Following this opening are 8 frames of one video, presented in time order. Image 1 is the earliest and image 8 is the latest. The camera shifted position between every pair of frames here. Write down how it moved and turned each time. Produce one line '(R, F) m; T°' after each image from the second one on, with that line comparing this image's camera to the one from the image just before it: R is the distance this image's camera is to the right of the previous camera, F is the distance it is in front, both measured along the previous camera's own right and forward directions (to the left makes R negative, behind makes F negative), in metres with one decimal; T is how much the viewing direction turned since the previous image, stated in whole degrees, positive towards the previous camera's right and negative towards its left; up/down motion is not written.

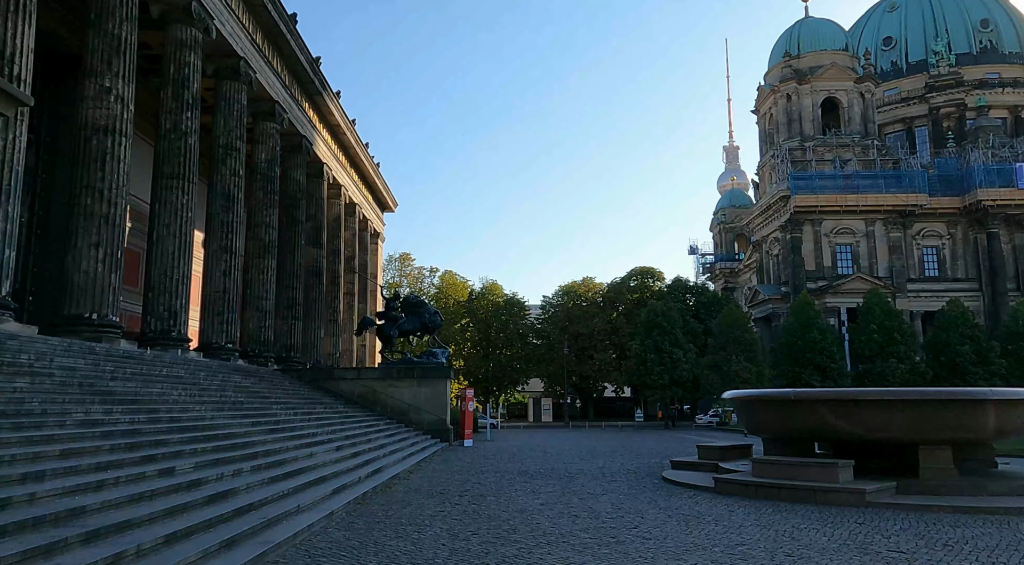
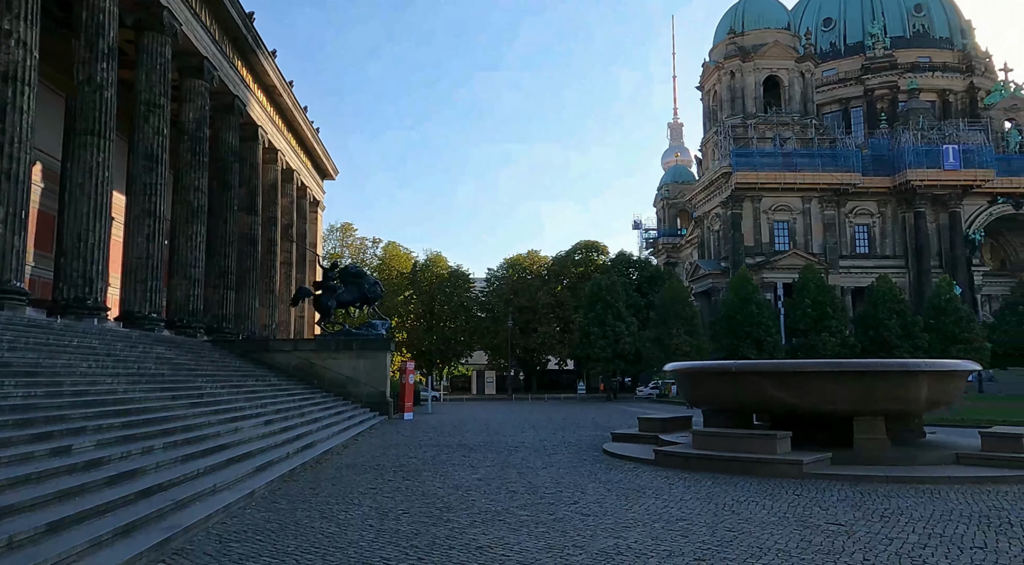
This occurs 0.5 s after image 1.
(+0.1, +0.4) m; +4°
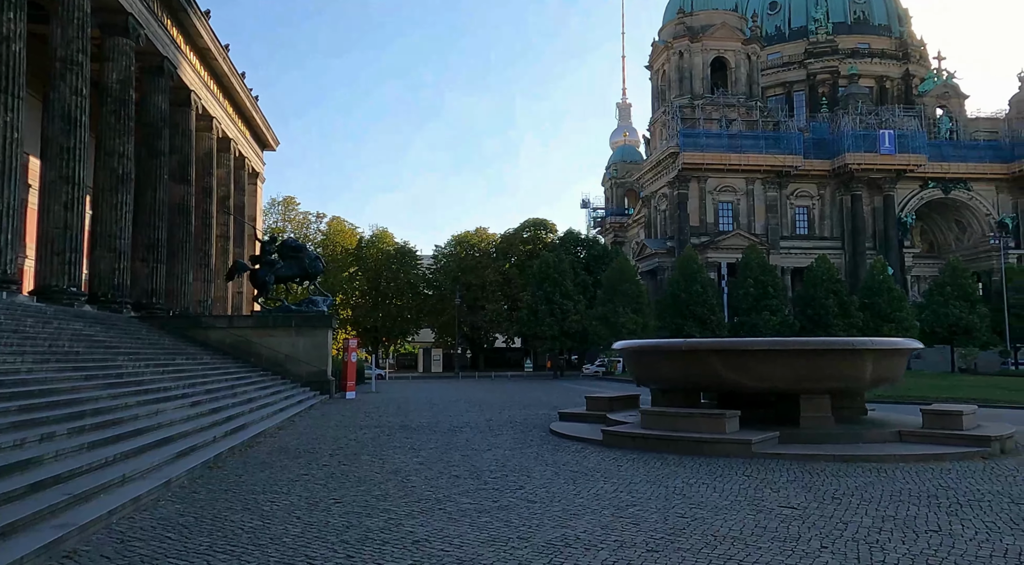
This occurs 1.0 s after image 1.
(0.0, +0.5) m; +4°
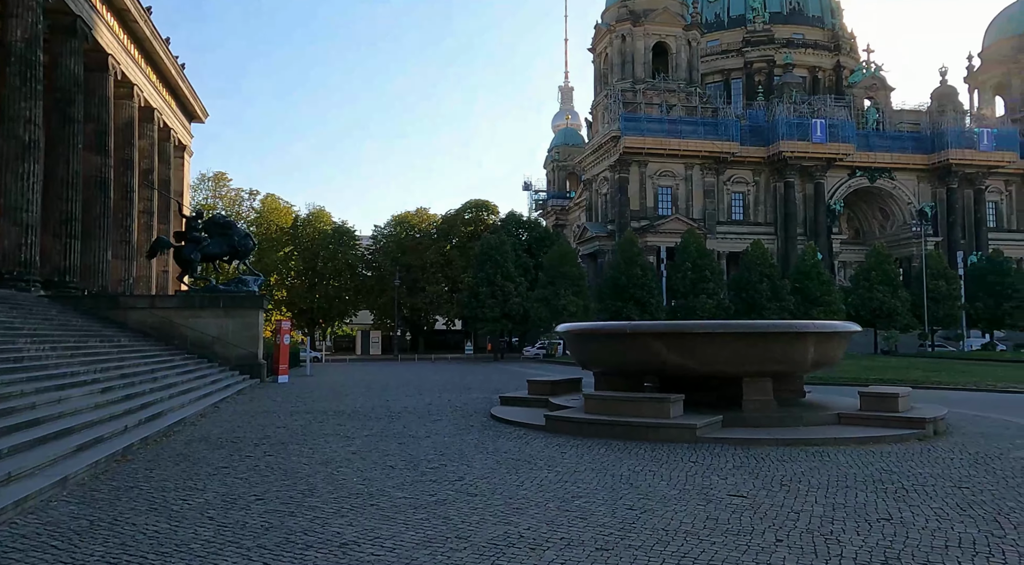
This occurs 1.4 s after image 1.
(0.0, +0.5) m; +4°
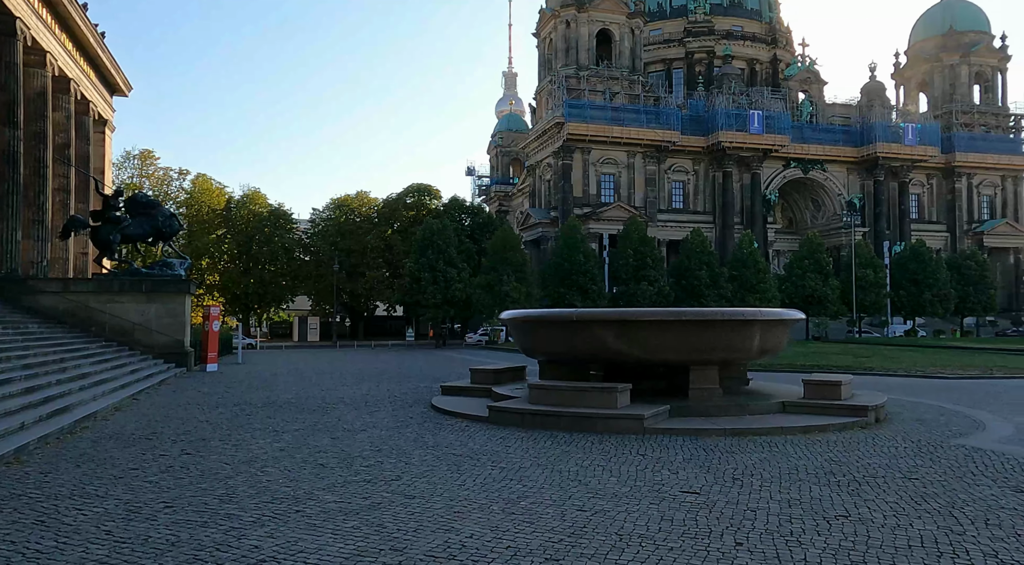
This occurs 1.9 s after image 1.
(0.0, +0.6) m; +4°
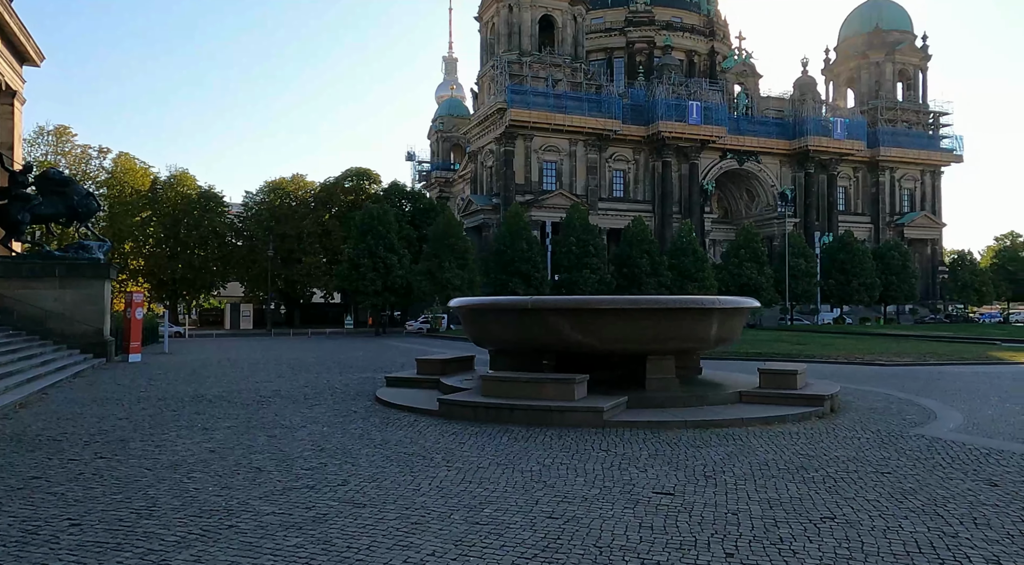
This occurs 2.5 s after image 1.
(-0.2, +0.7) m; +5°
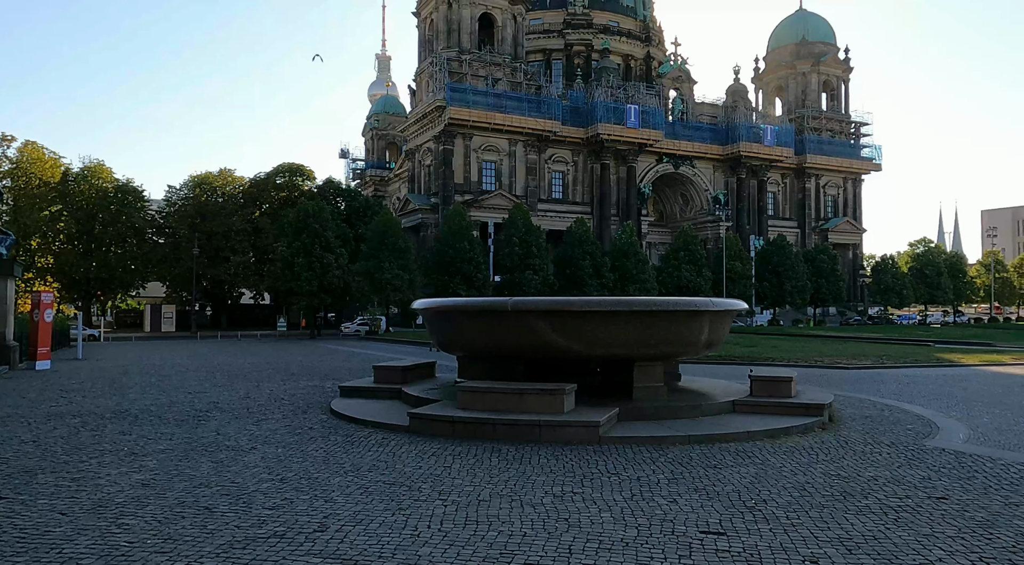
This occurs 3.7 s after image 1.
(-0.7, +1.4) m; +5°
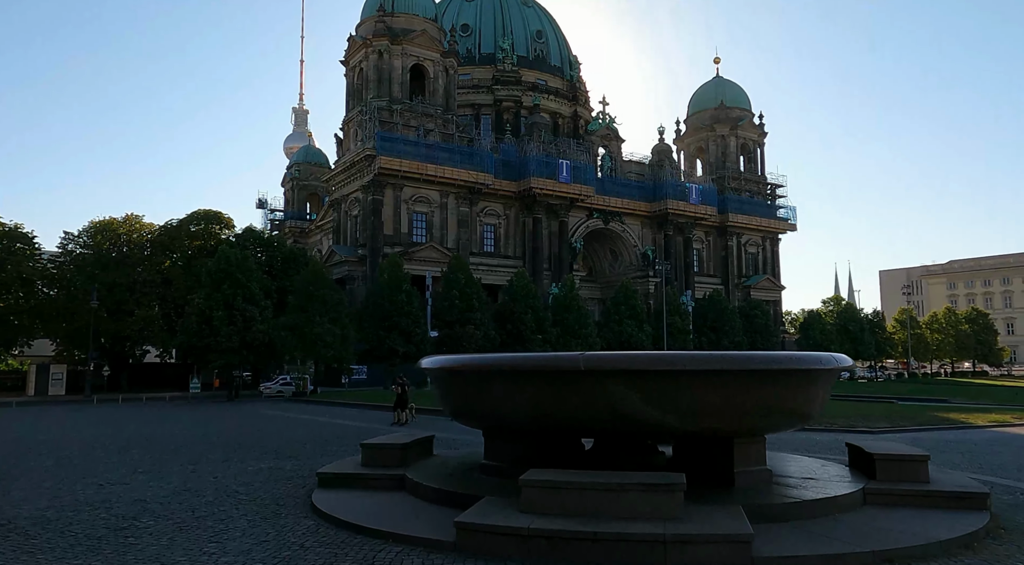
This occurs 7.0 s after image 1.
(-1.8, +3.4) m; +6°
